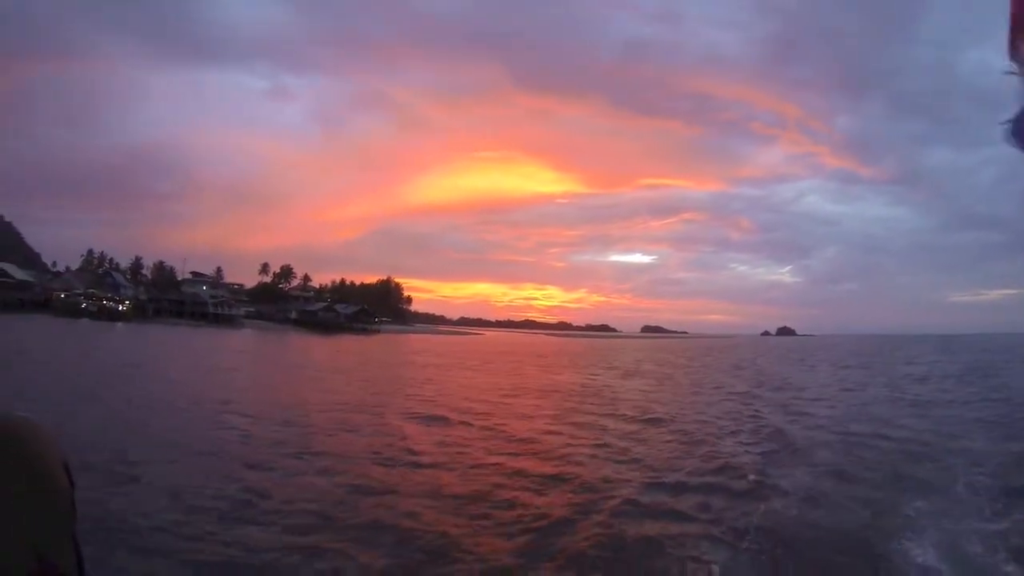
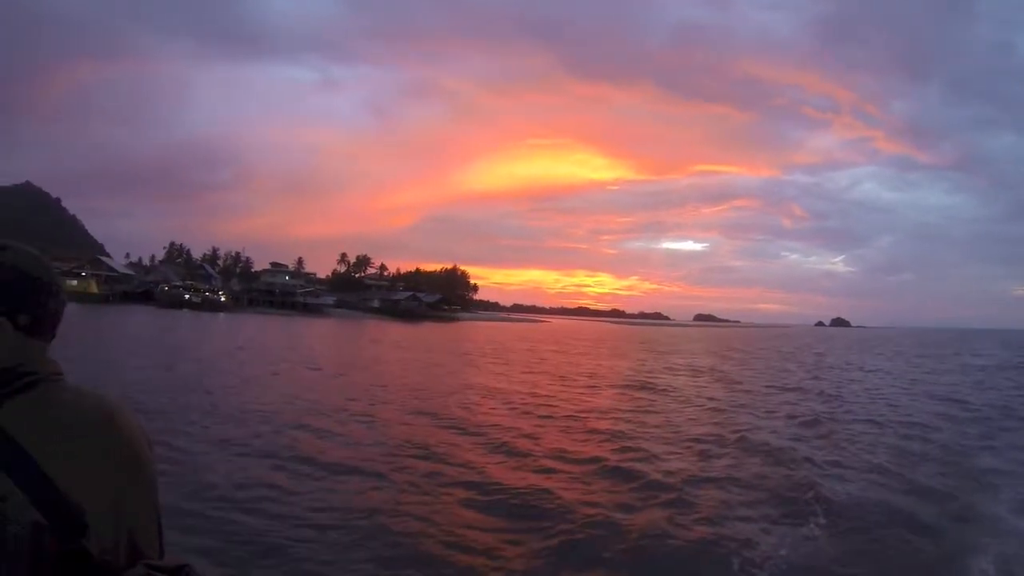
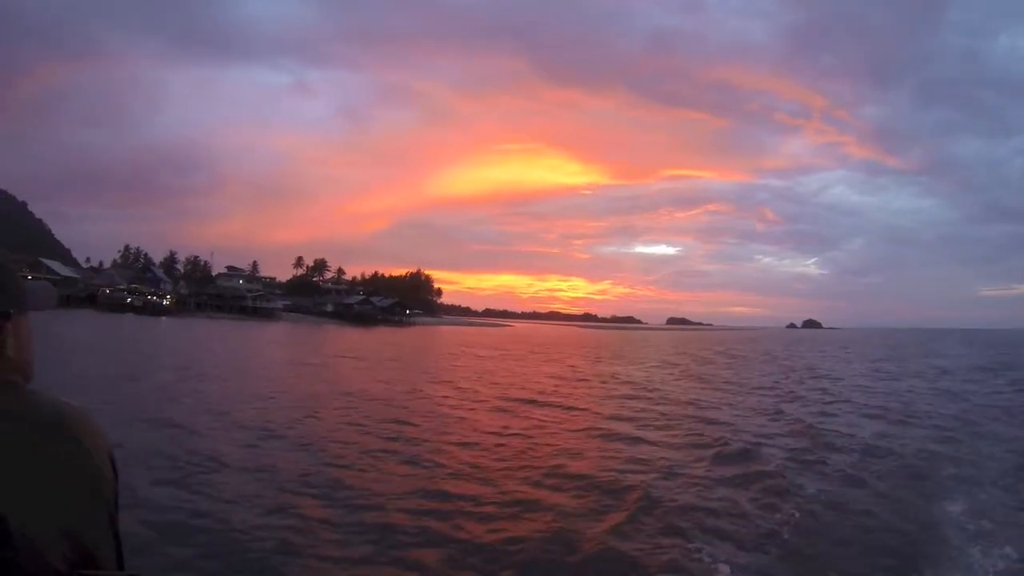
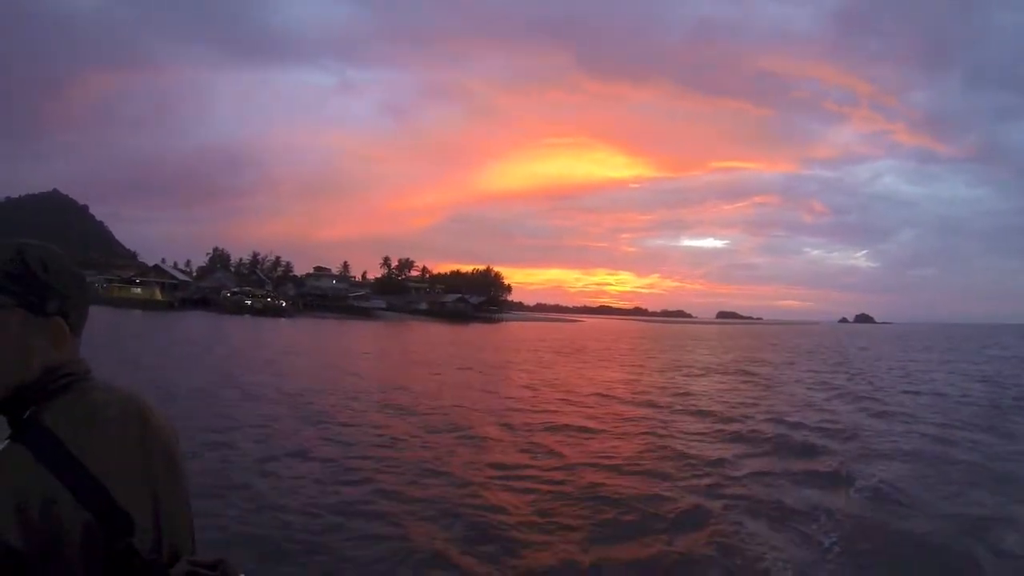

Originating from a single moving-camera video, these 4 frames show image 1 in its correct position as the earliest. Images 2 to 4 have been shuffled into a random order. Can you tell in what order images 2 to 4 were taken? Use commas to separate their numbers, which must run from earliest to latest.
3, 2, 4
